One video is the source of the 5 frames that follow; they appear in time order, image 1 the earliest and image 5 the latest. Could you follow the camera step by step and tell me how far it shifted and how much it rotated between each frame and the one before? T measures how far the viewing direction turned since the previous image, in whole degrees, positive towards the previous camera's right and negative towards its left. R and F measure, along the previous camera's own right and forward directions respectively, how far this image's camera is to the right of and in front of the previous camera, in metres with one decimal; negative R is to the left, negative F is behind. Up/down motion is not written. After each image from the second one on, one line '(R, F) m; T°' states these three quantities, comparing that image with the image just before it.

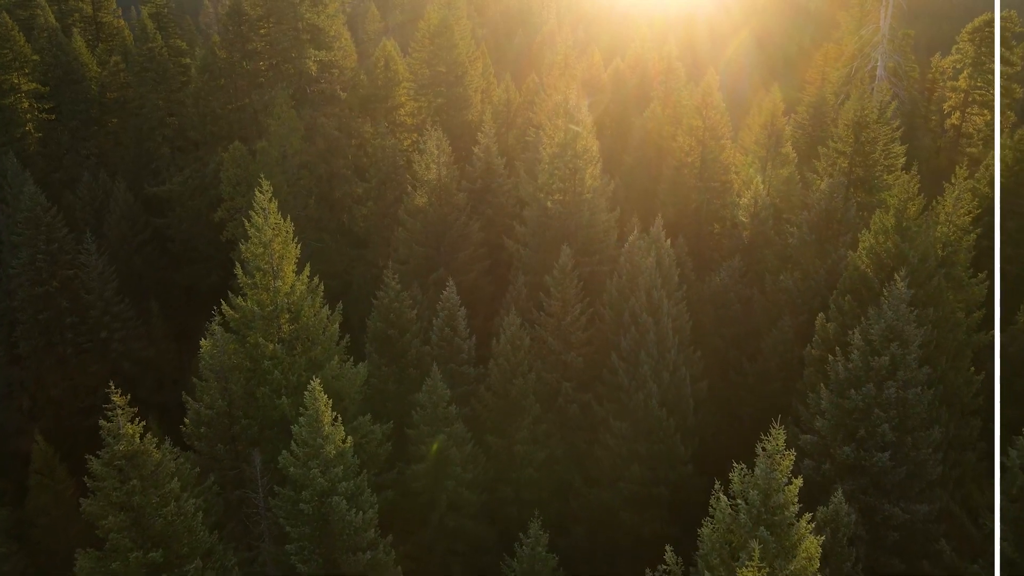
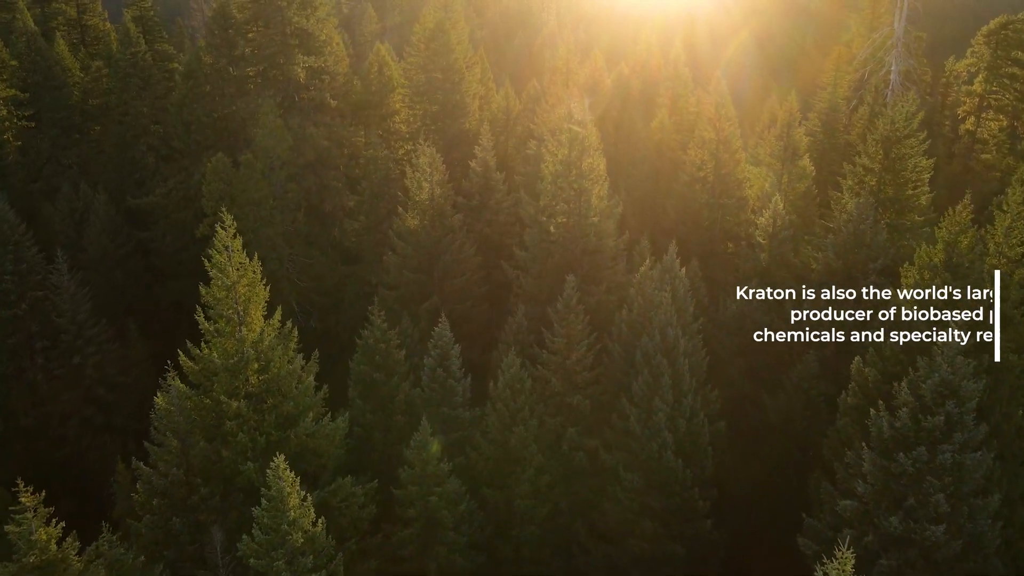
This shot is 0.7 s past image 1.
(0.0, +2.8) m; 0°
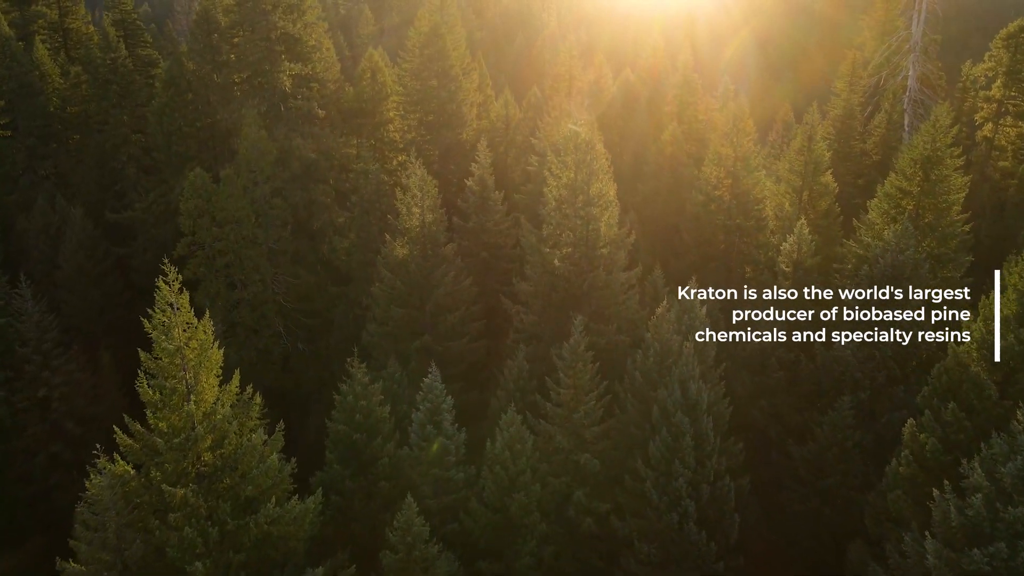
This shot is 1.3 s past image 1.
(0.0, +3.1) m; 0°
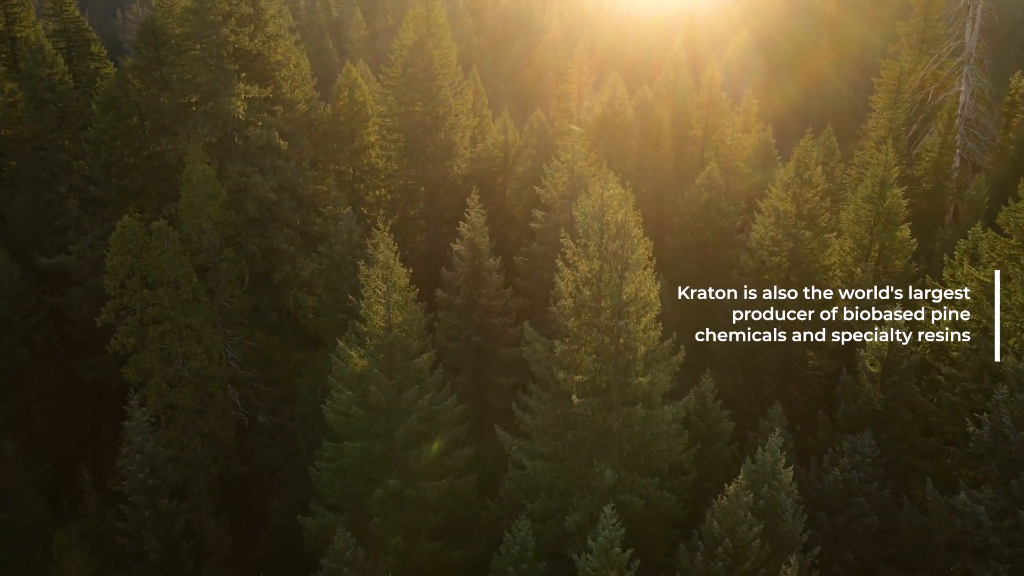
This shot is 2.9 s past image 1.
(0.0, +8.0) m; 0°
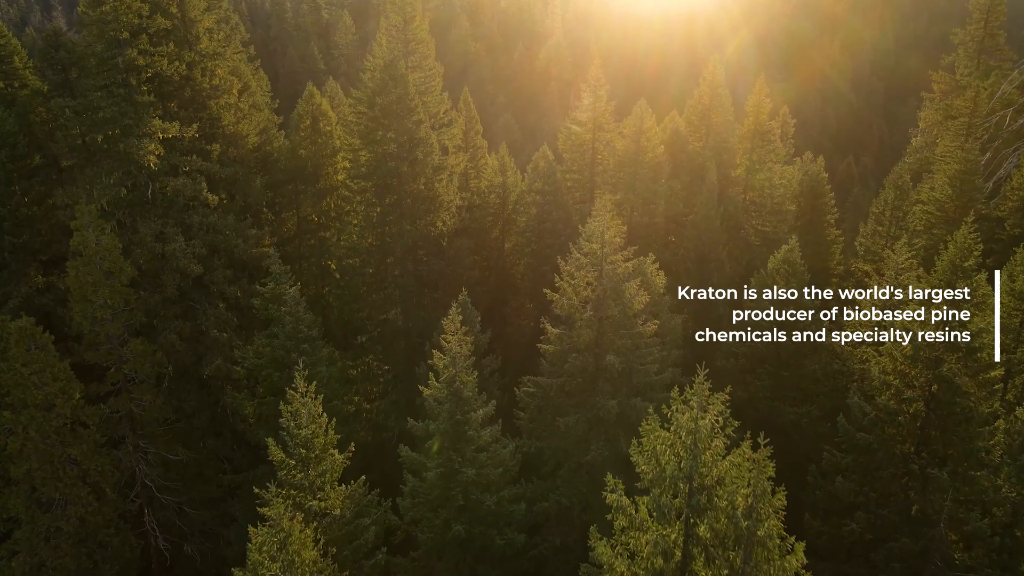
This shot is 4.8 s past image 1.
(0.0, +9.6) m; 0°
